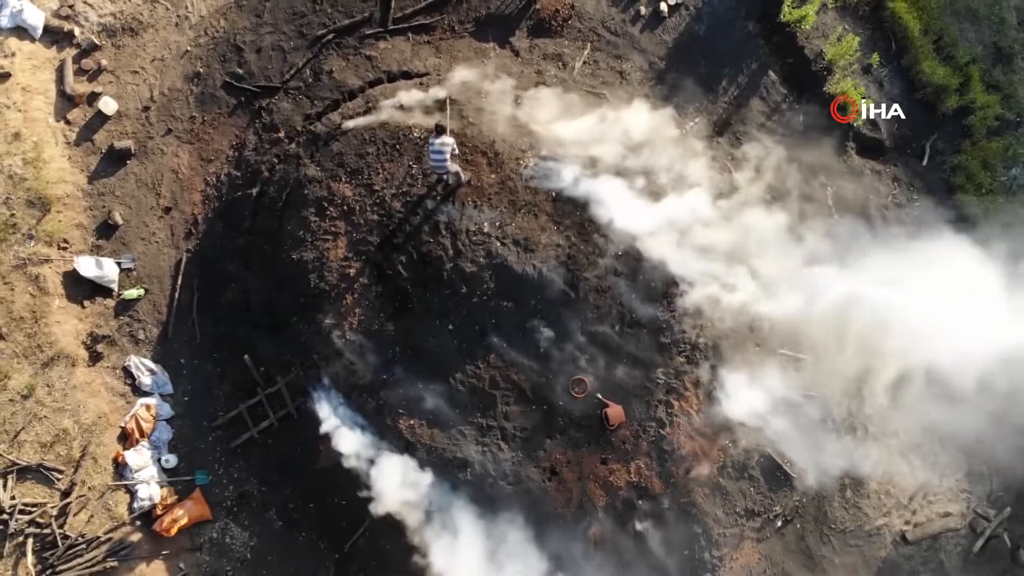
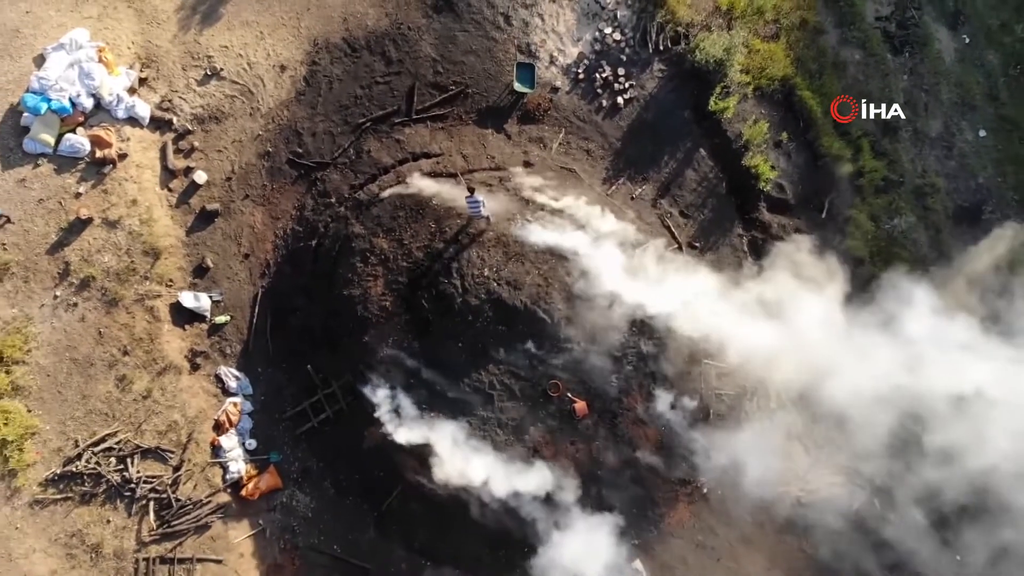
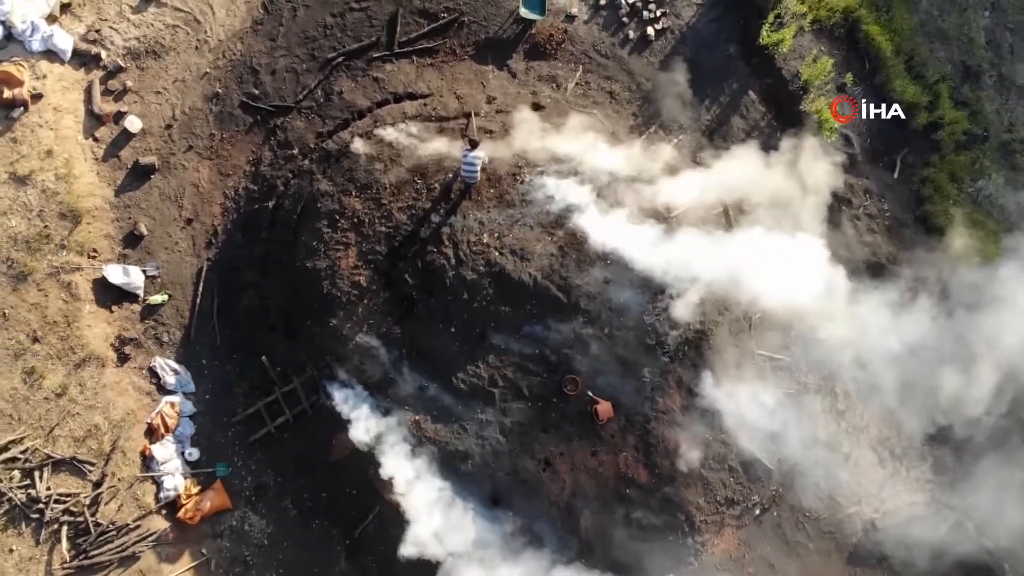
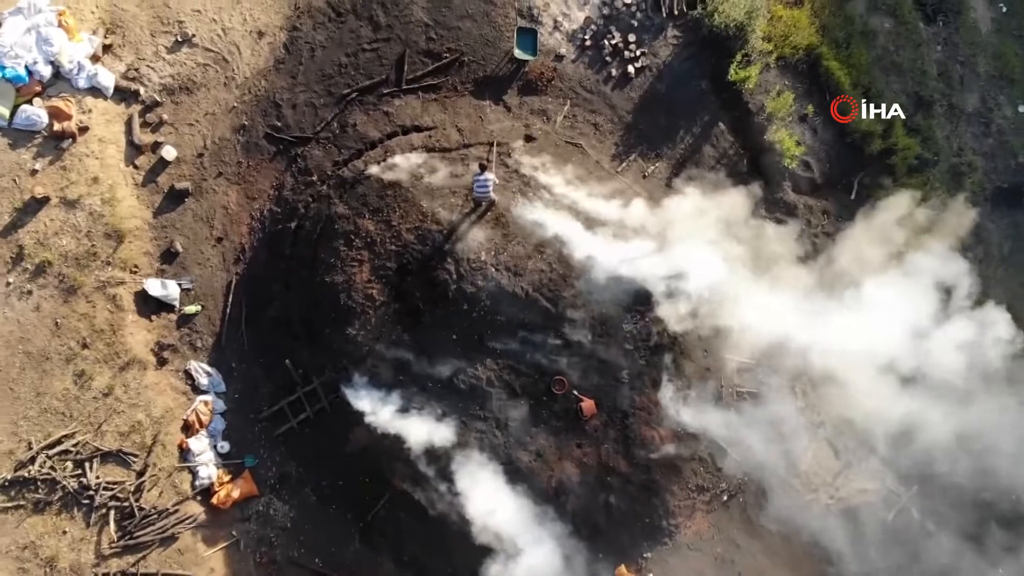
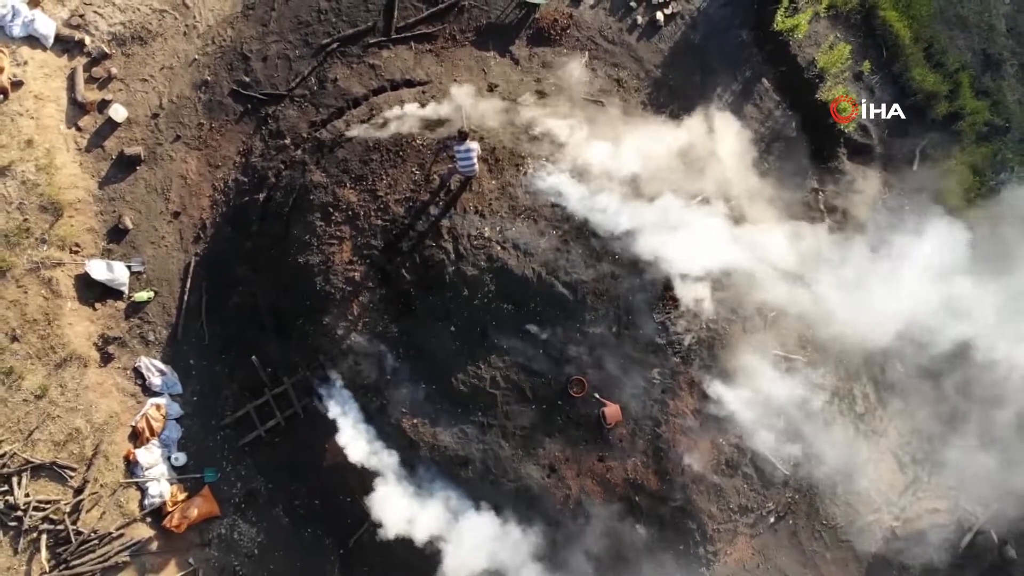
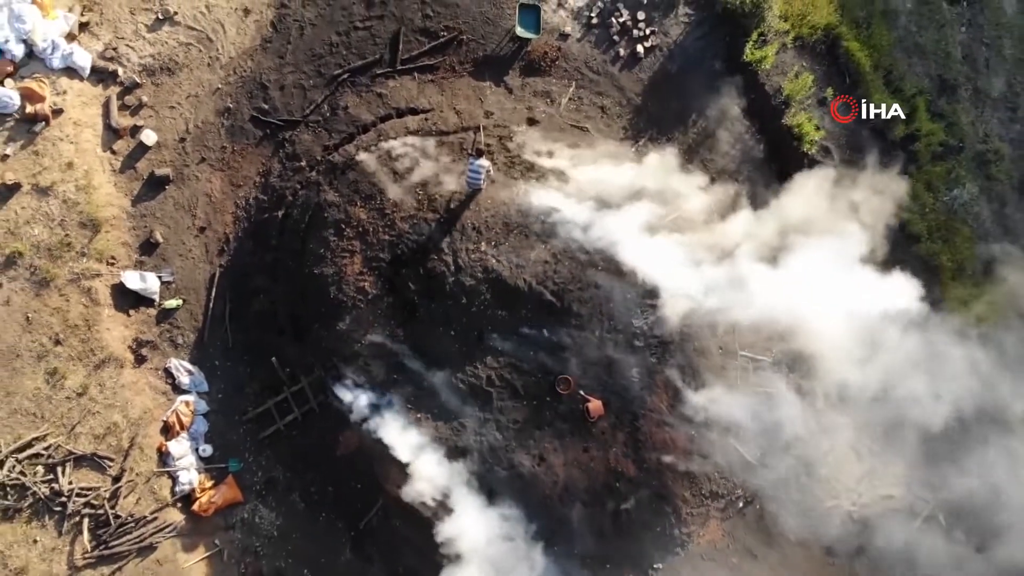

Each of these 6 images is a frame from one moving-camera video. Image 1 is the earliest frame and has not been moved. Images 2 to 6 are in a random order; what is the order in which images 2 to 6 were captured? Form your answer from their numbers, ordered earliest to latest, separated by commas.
5, 3, 6, 4, 2
